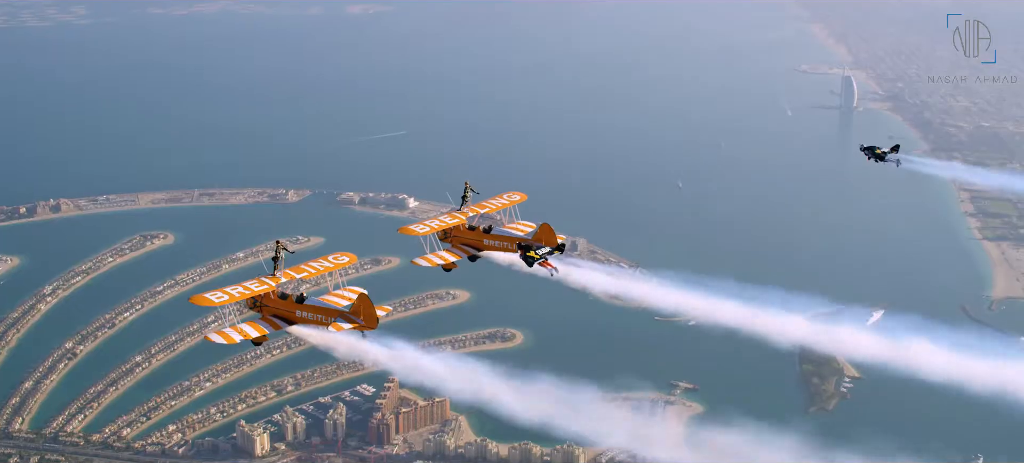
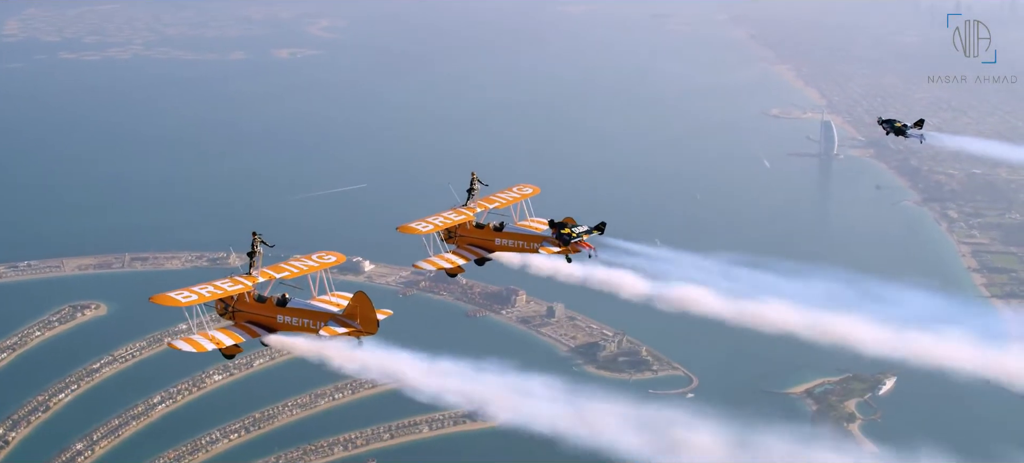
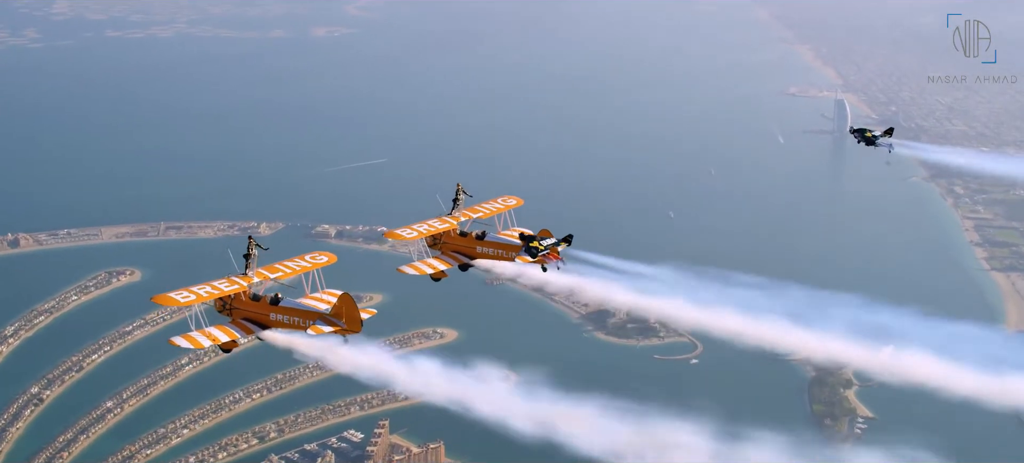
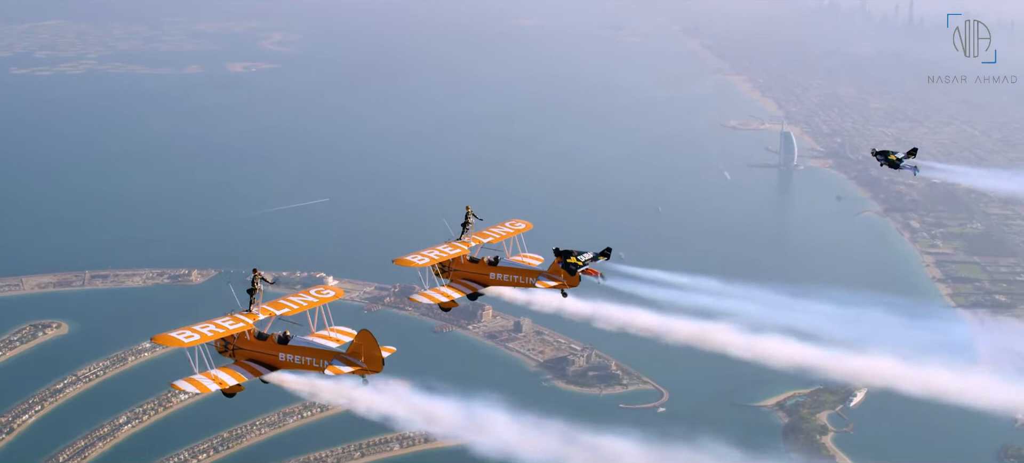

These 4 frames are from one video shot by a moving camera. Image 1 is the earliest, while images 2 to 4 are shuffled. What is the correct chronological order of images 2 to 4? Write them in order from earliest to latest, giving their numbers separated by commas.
3, 2, 4
